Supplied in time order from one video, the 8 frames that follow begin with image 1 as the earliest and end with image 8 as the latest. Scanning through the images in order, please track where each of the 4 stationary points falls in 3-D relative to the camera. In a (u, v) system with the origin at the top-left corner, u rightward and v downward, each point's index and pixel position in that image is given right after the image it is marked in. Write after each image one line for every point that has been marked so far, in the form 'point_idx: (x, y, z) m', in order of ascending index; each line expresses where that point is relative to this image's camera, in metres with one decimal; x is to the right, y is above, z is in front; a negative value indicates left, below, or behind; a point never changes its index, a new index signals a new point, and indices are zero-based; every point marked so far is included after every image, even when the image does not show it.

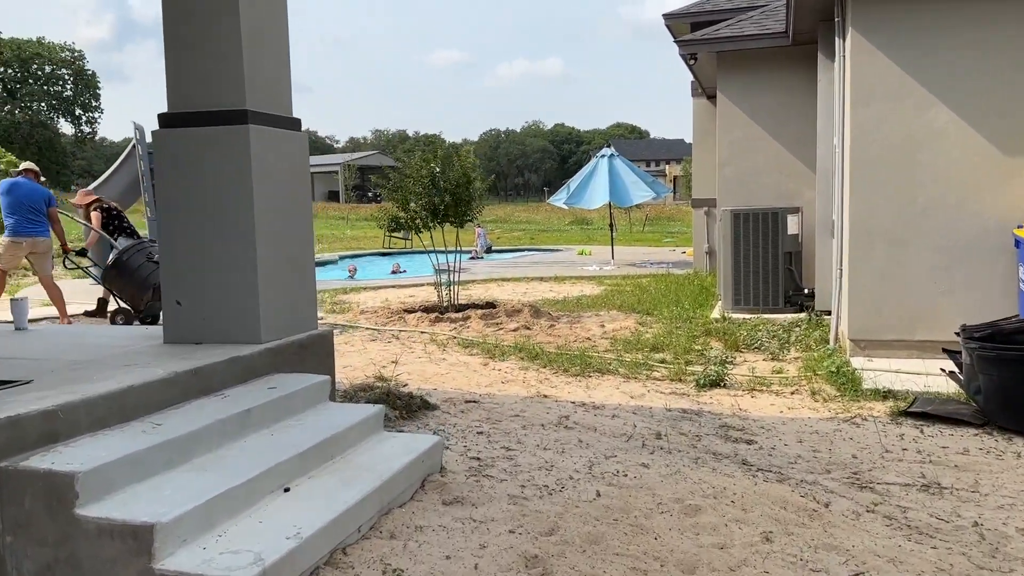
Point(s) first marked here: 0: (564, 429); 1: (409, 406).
0: (+0.3, -0.9, +5.2) m
1: (-0.7, -0.8, +5.4) m
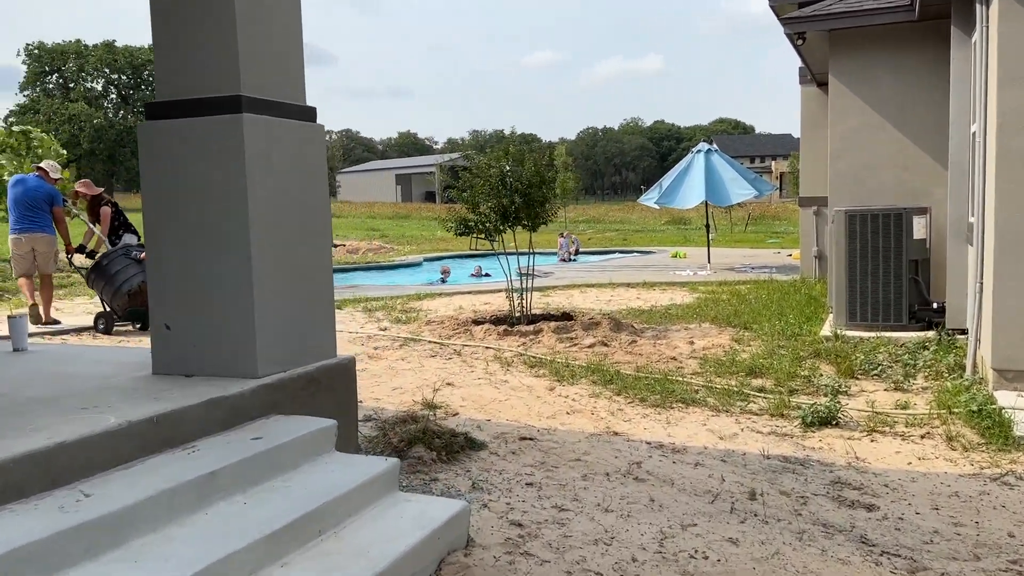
0: (+0.6, -1.0, +4.3) m
1: (-0.4, -0.9, +4.5) m
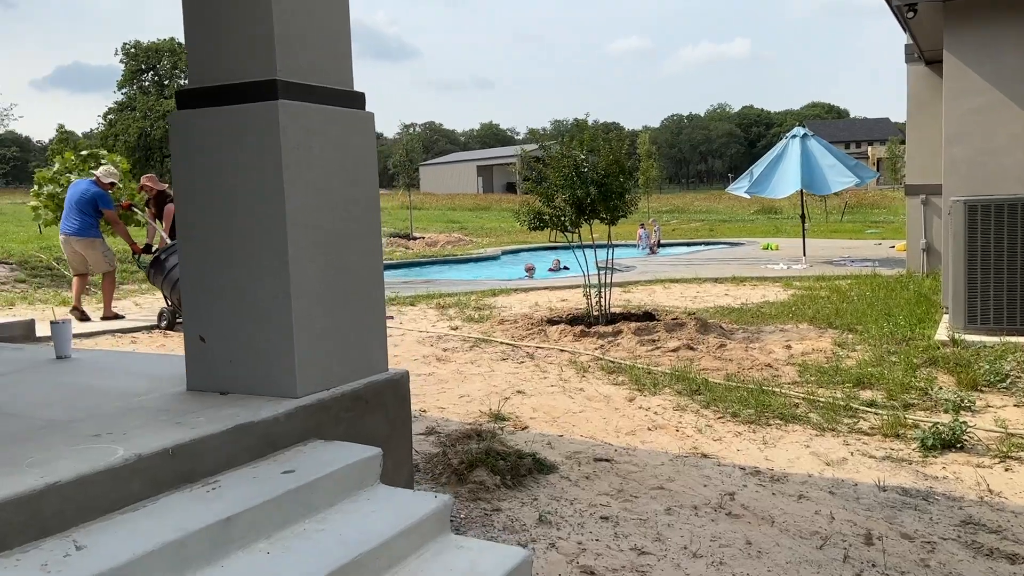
0: (+1.0, -1.1, +3.7) m
1: (0.0, -0.9, +4.1) m
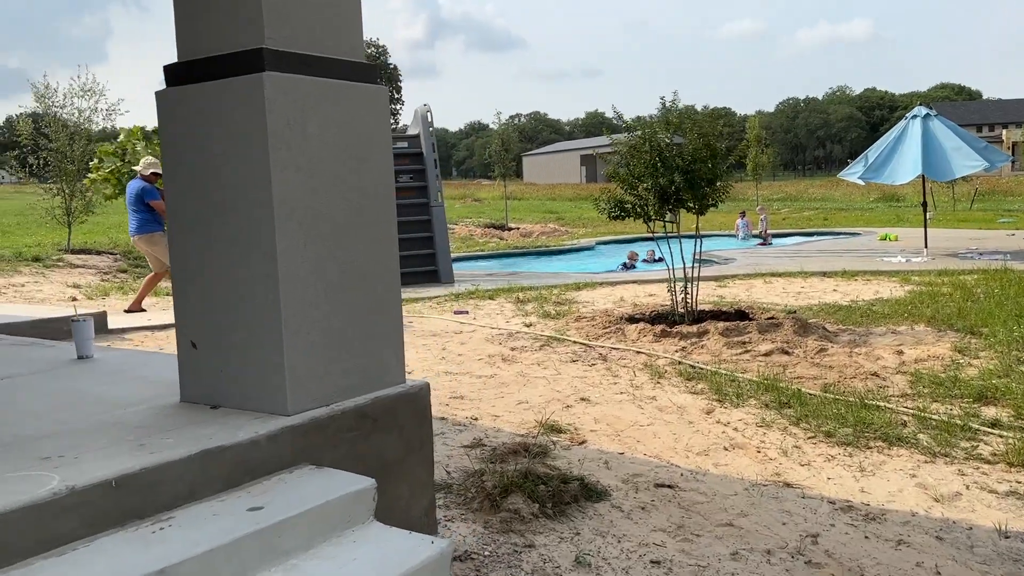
0: (+1.1, -1.1, +3.1) m
1: (+0.2, -0.9, +3.6) m
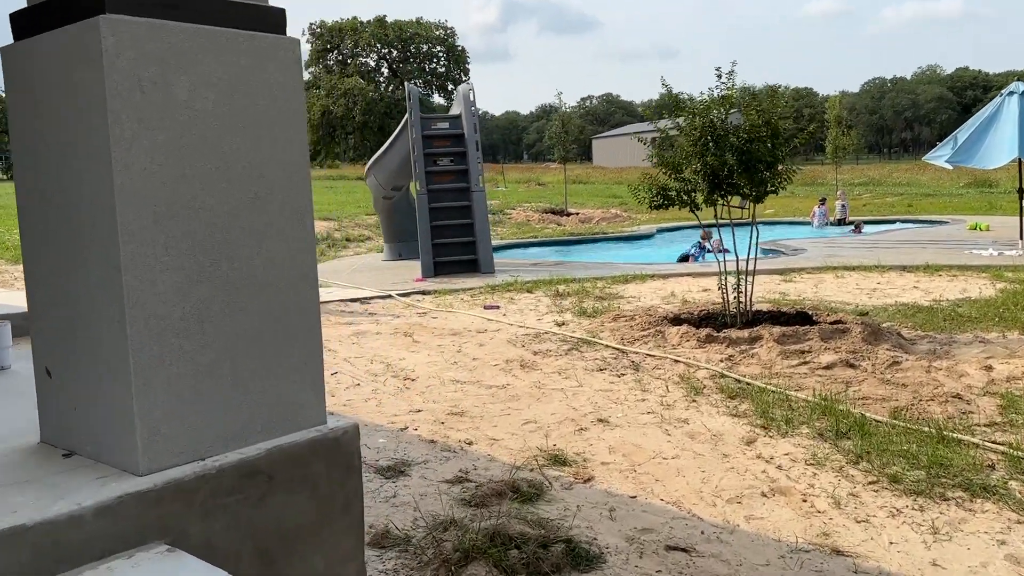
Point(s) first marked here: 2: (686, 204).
0: (+0.9, -1.1, +2.3) m
1: (+0.1, -1.0, +2.8) m
2: (+1.5, +0.7, +7.2) m
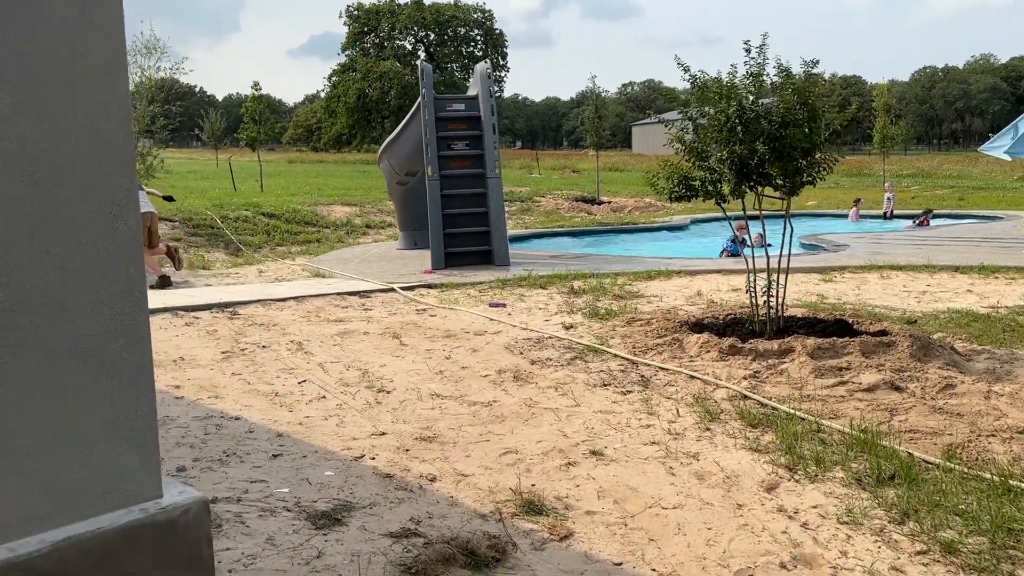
0: (+0.7, -1.2, +1.6) m
1: (-0.1, -1.0, +2.1) m
2: (+1.6, +0.7, +6.4) m
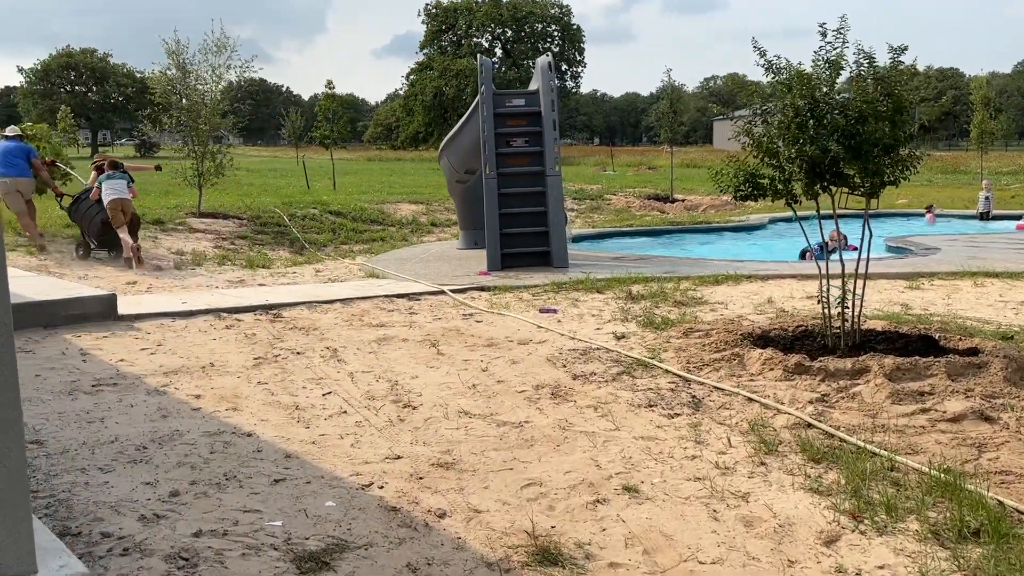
0: (+0.6, -1.3, +1.1) m
1: (-0.2, -1.1, +1.7) m
2: (+1.9, +0.6, +5.9) m
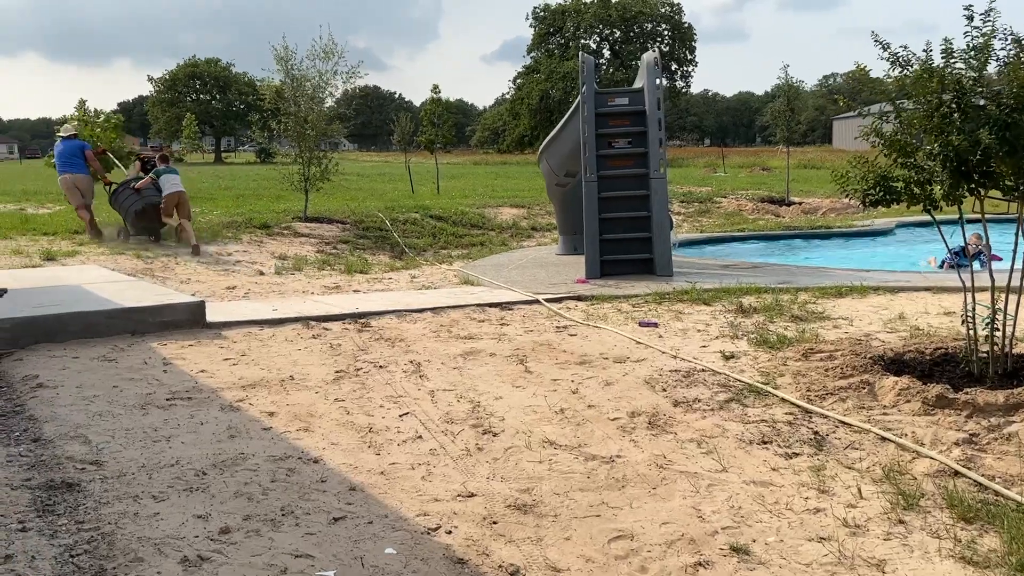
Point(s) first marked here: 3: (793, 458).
0: (+0.6, -1.4, +0.6) m
1: (-0.1, -1.1, +1.3) m
2: (+2.5, +0.5, +5.1) m
3: (+1.3, -0.8, +3.8) m
